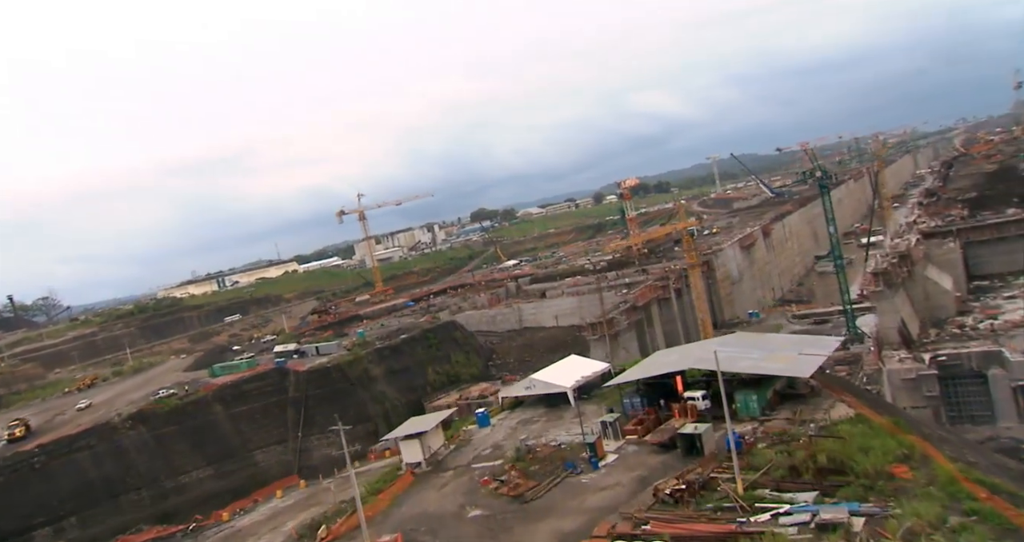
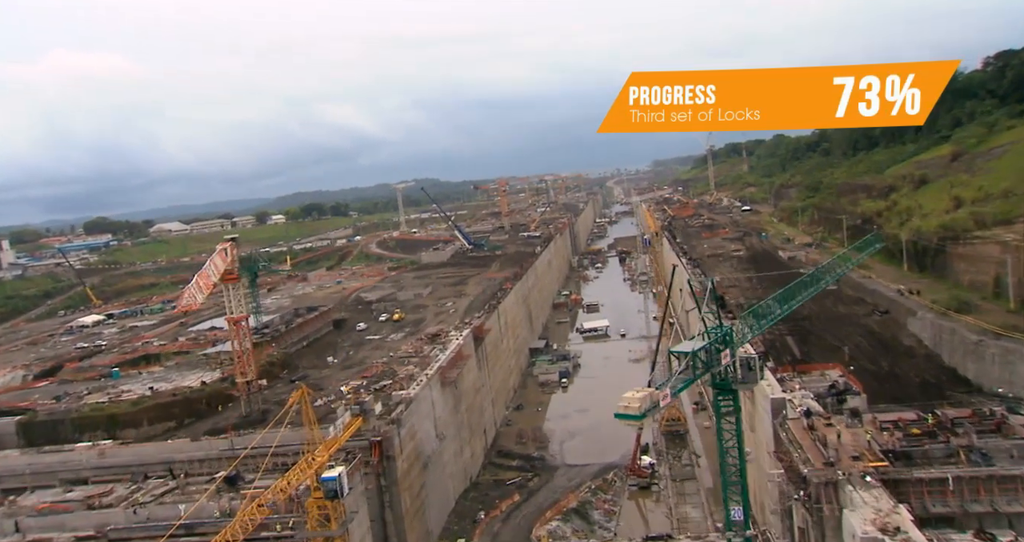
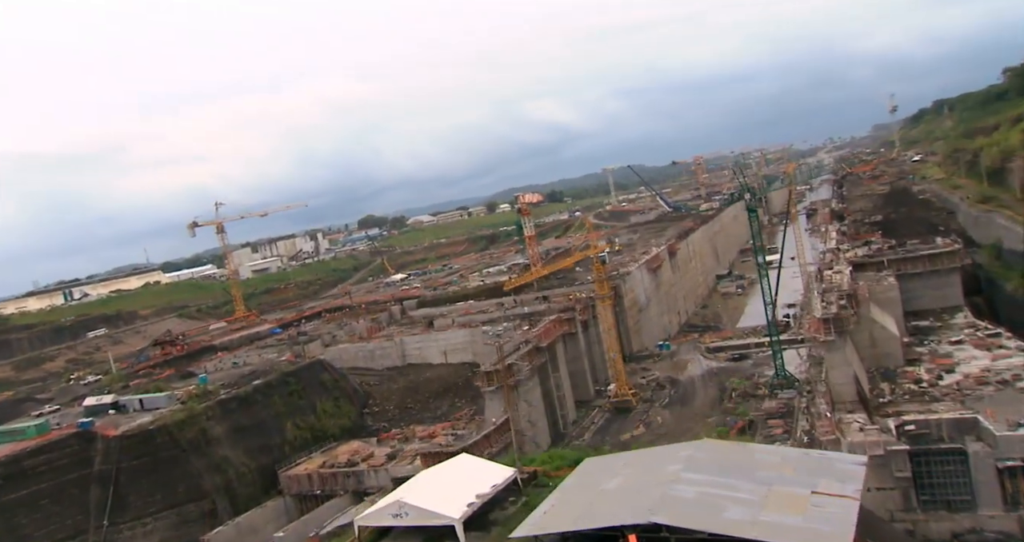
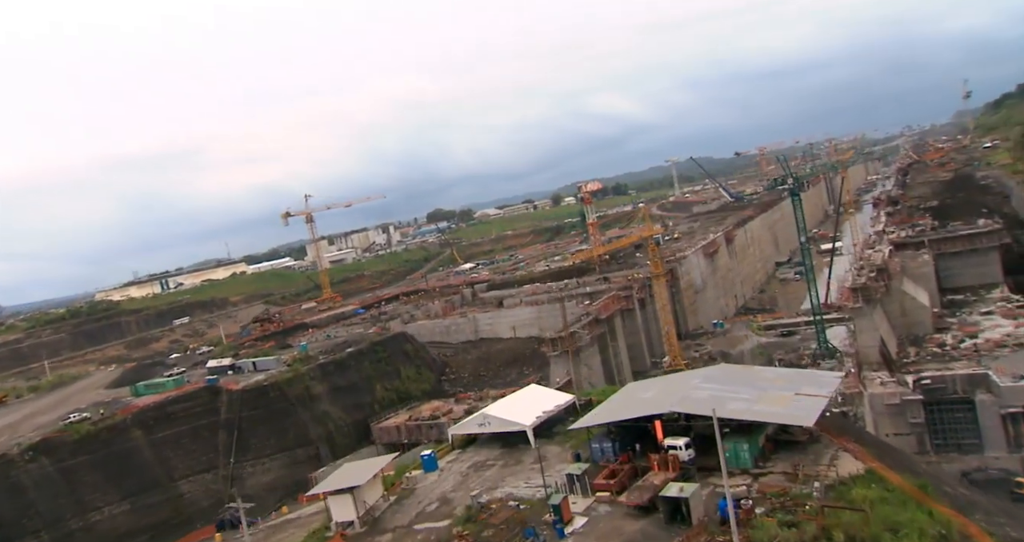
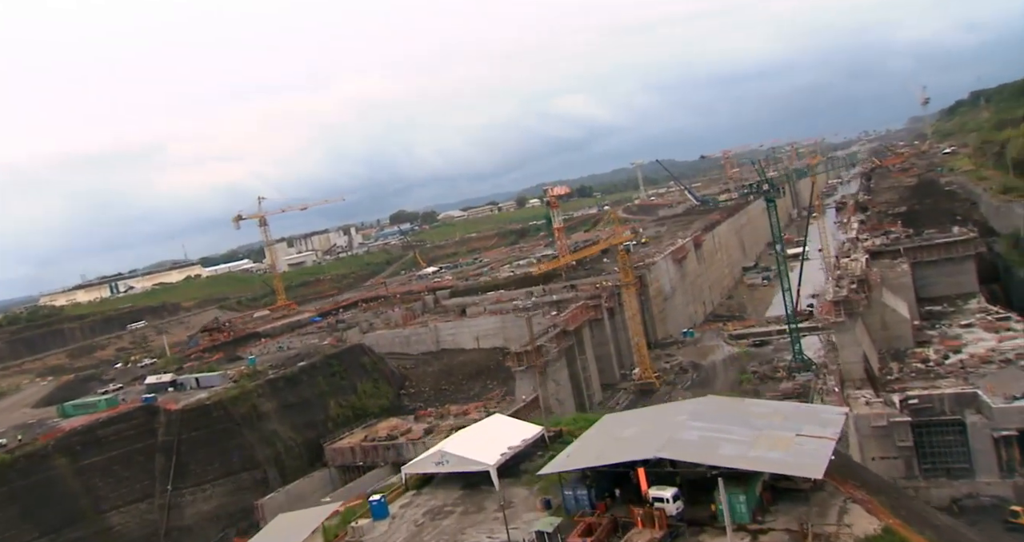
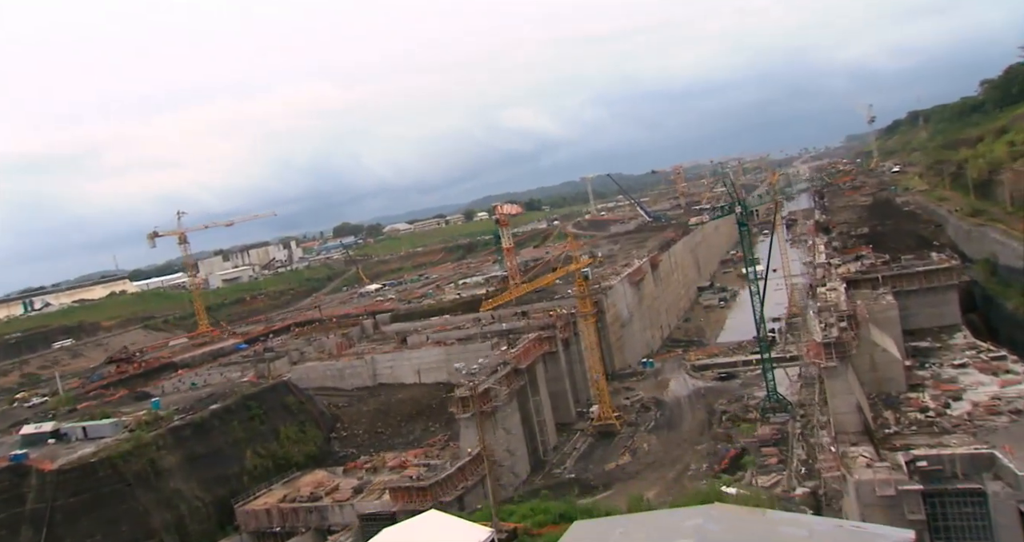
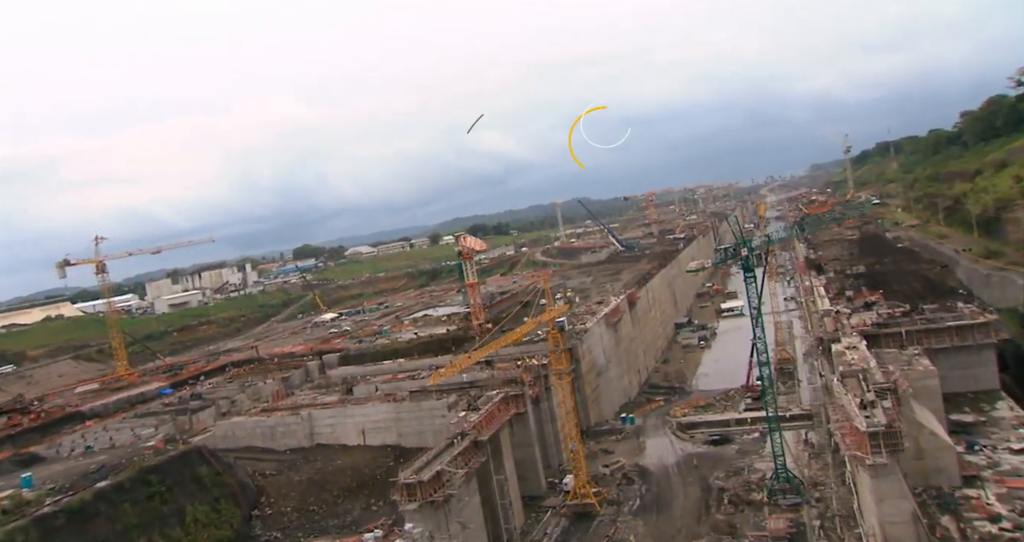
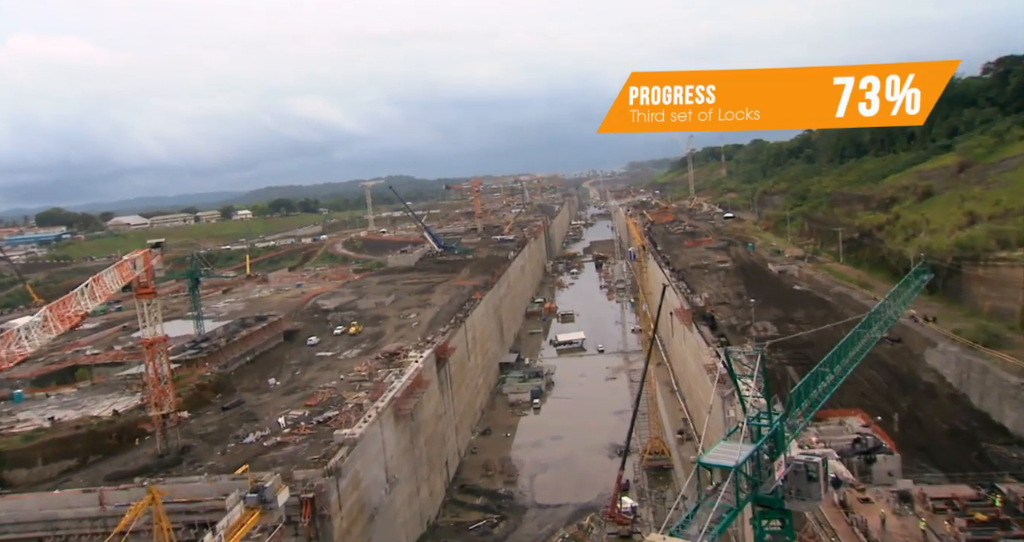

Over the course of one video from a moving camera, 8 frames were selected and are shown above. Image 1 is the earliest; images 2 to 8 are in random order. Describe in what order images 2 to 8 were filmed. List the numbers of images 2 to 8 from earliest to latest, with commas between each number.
4, 5, 3, 6, 7, 2, 8
